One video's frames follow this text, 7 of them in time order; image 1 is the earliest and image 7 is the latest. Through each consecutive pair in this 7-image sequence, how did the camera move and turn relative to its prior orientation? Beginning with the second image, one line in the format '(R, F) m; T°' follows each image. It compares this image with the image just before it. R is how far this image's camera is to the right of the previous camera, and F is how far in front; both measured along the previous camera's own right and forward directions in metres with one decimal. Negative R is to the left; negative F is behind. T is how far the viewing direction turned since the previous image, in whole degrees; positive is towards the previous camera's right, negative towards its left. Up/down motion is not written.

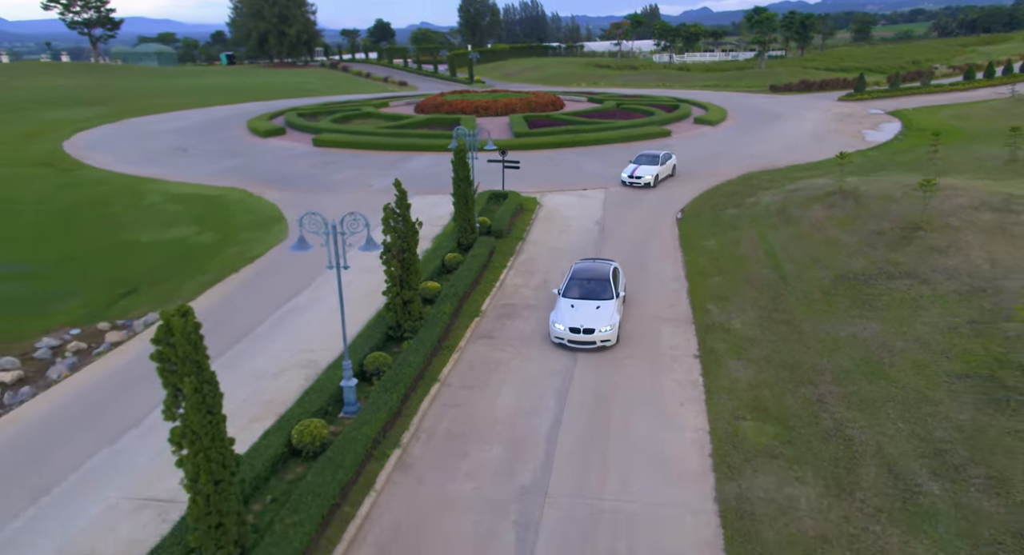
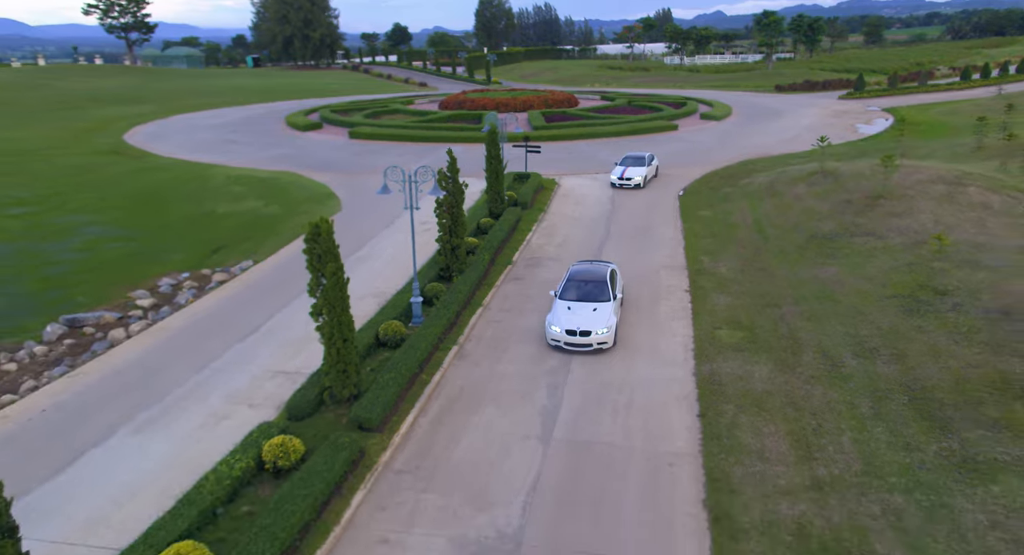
(-0.4, -3.8) m; -1°
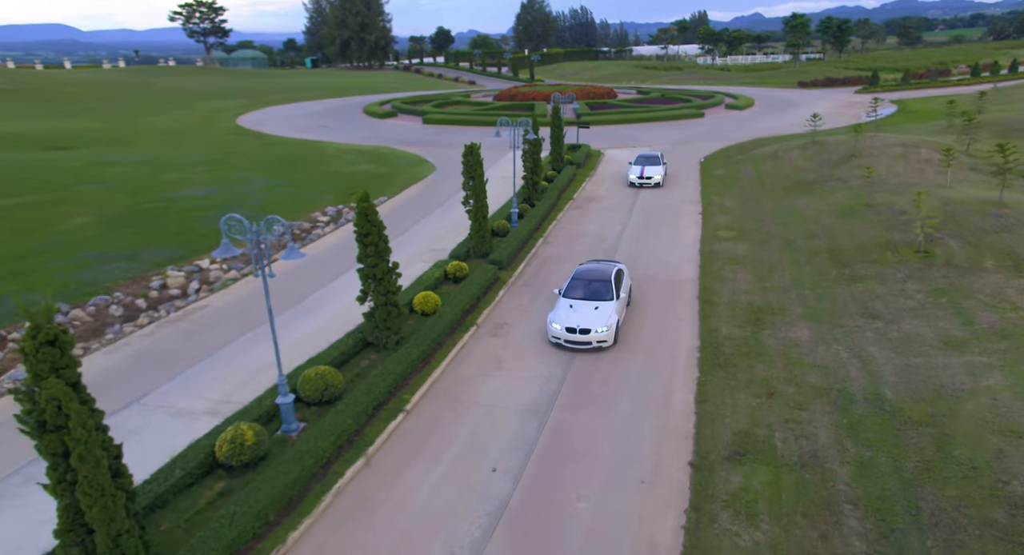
(-1.2, -8.0) m; -3°
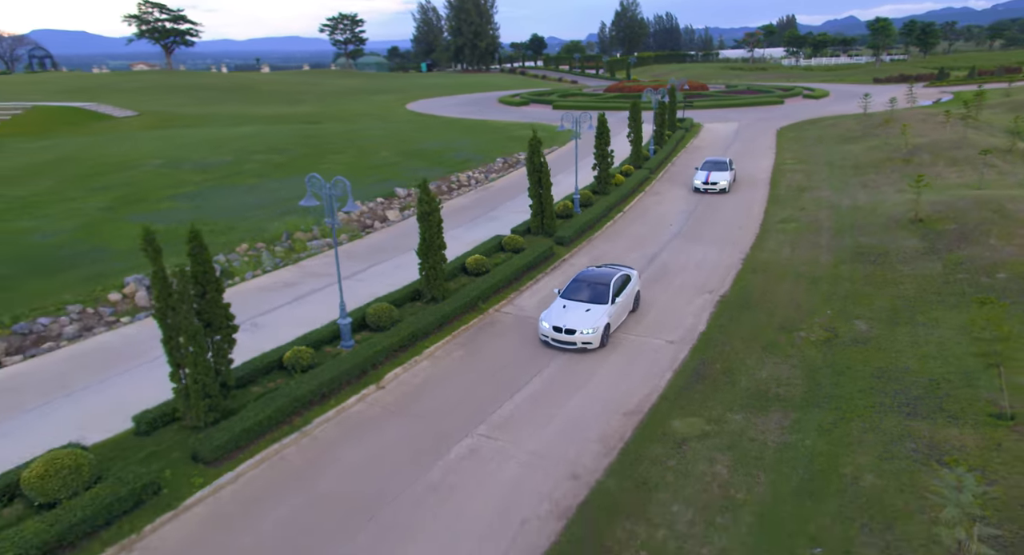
(-3.3, -14.3) m; -6°
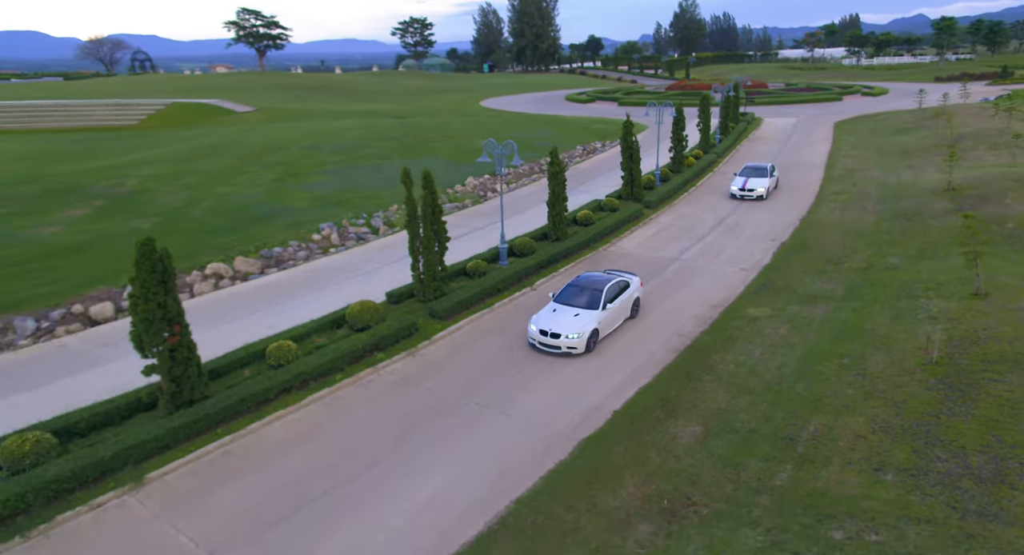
(-1.8, -5.2) m; -4°
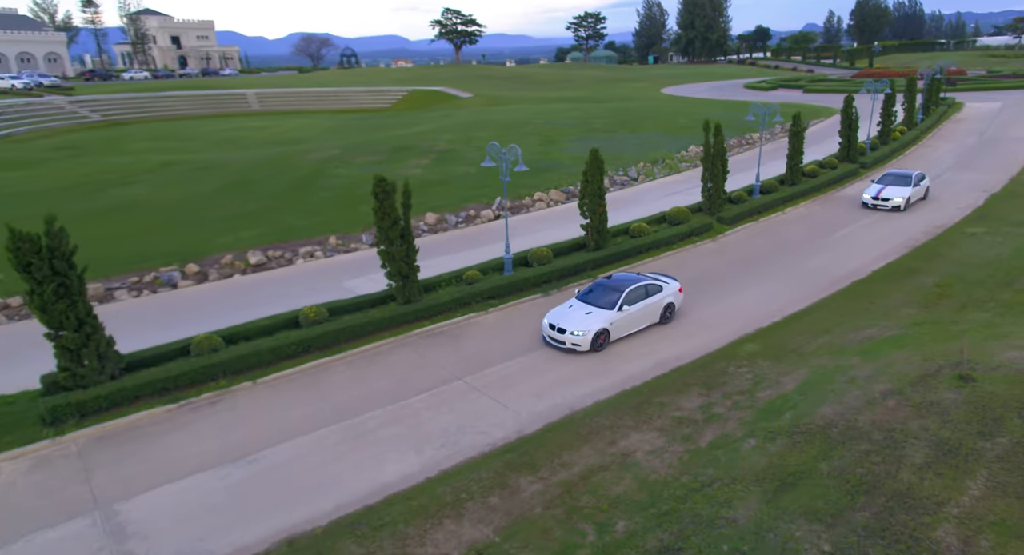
(-3.8, -7.5) m; -12°
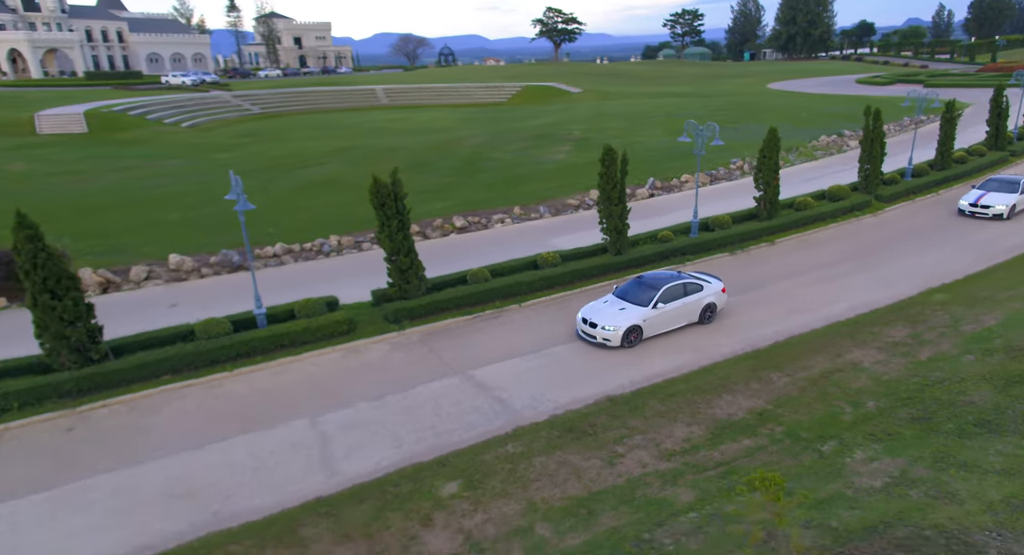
(-2.8, -2.5) m; -7°
